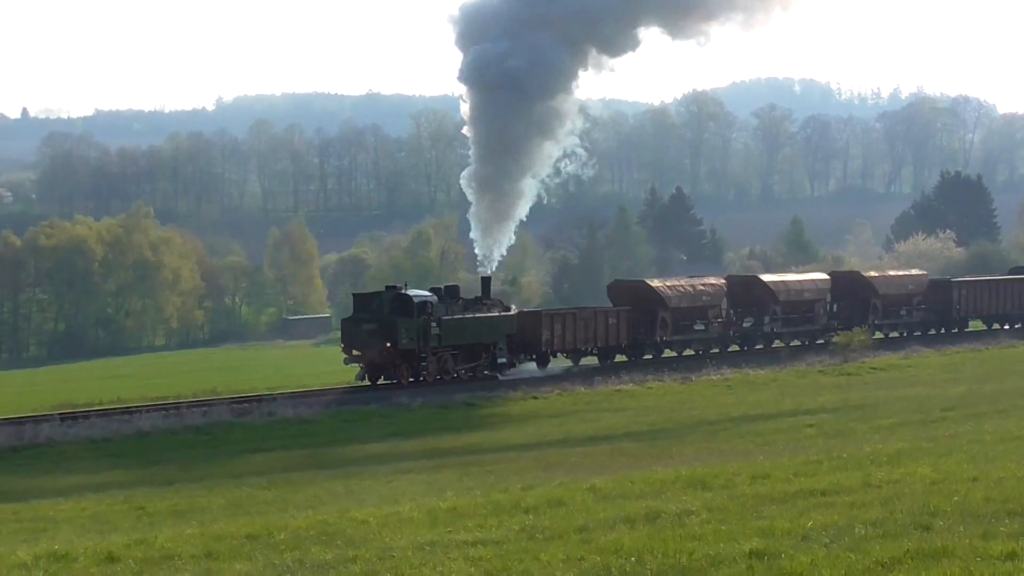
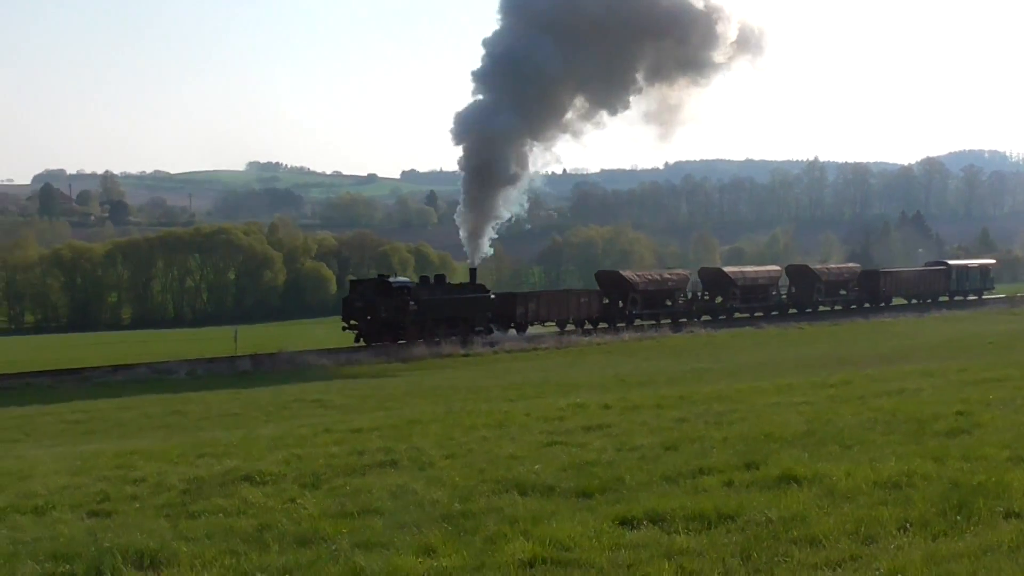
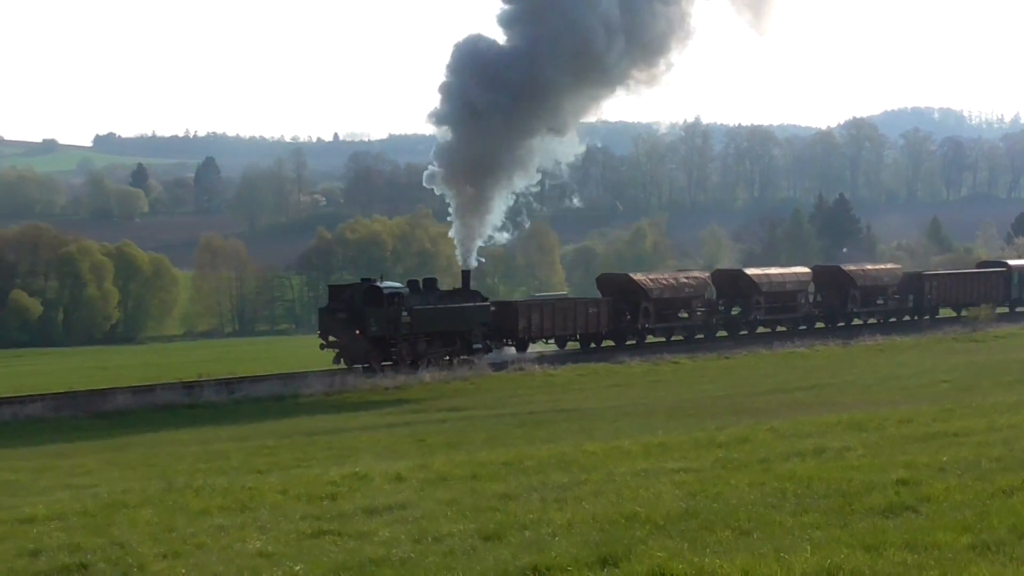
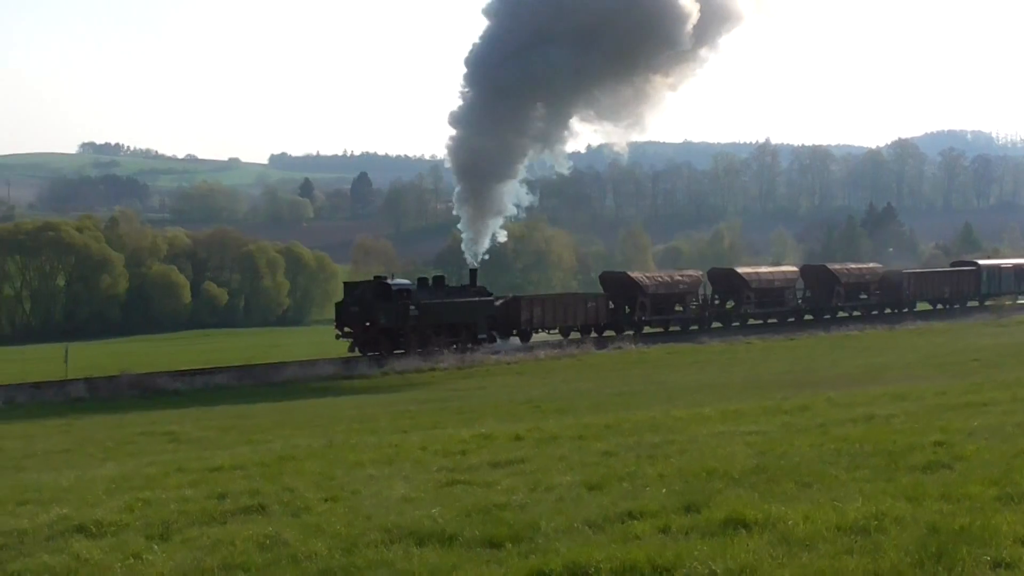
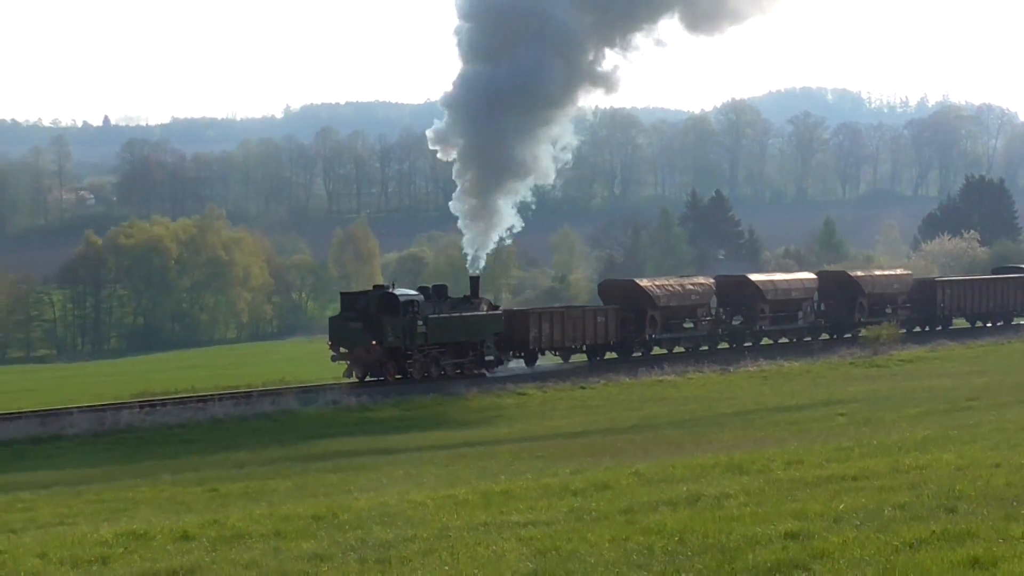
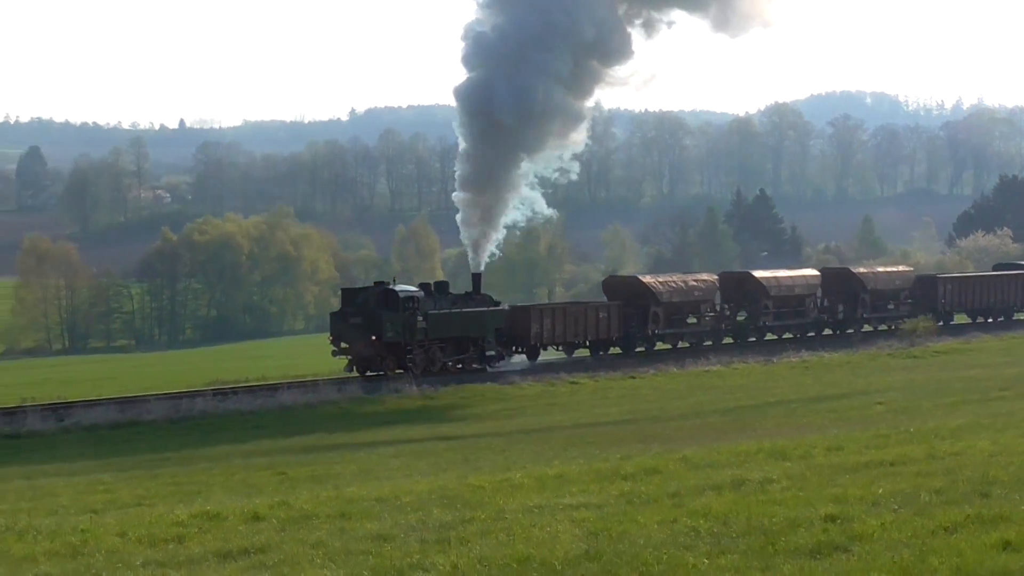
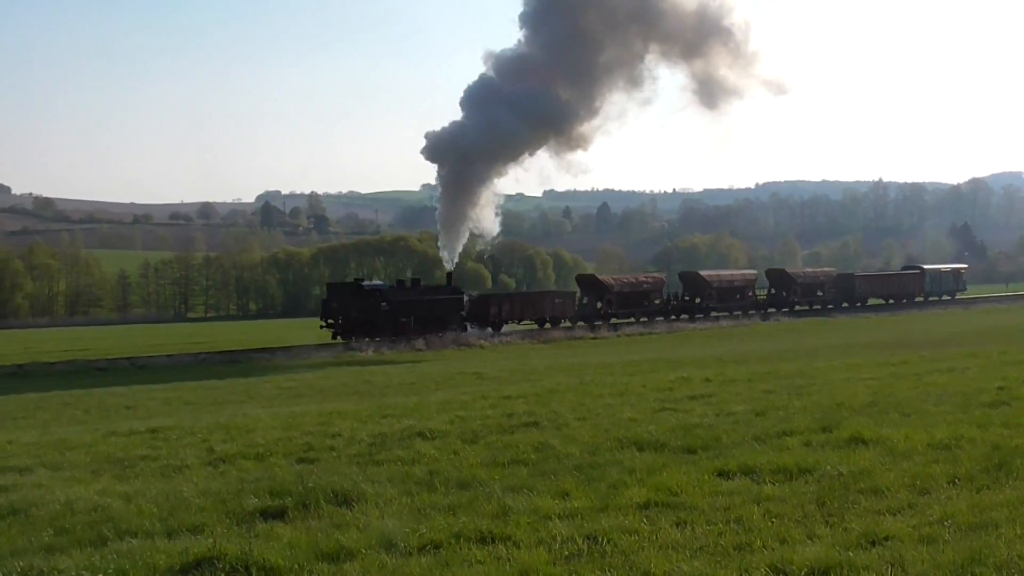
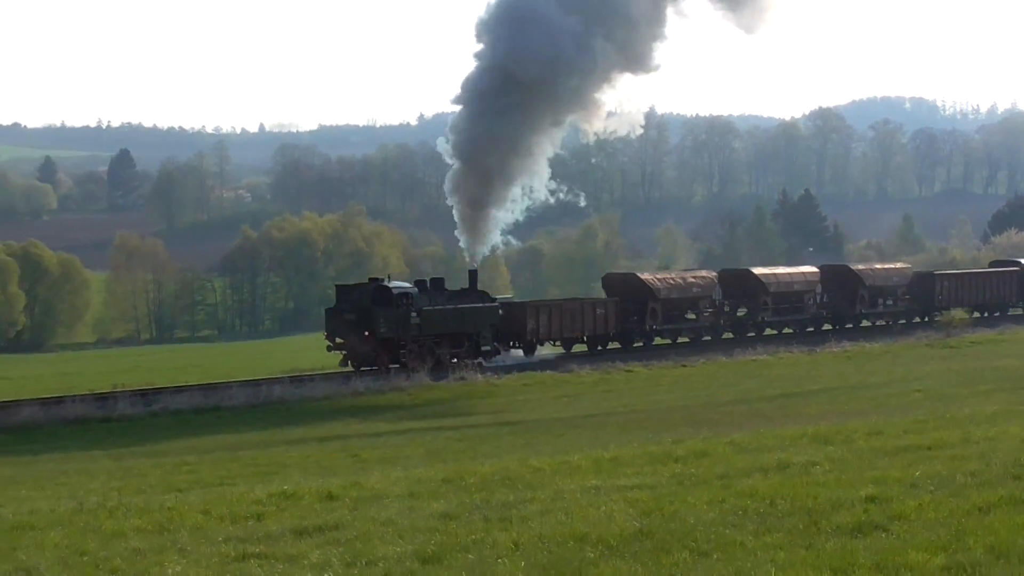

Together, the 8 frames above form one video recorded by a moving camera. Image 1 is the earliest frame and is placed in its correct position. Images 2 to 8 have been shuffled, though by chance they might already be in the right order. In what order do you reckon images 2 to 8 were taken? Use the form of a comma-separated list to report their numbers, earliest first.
5, 6, 8, 3, 4, 2, 7
